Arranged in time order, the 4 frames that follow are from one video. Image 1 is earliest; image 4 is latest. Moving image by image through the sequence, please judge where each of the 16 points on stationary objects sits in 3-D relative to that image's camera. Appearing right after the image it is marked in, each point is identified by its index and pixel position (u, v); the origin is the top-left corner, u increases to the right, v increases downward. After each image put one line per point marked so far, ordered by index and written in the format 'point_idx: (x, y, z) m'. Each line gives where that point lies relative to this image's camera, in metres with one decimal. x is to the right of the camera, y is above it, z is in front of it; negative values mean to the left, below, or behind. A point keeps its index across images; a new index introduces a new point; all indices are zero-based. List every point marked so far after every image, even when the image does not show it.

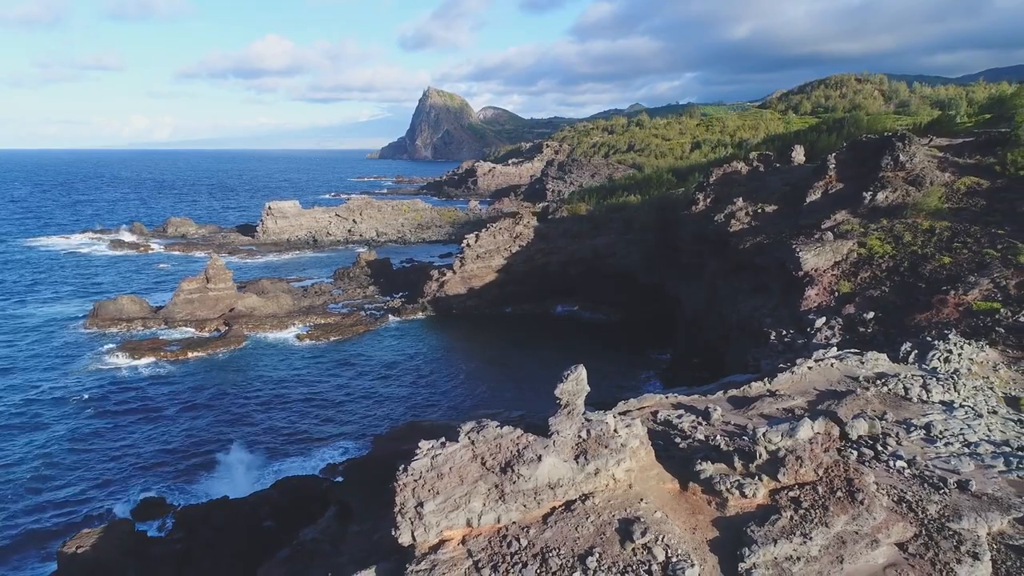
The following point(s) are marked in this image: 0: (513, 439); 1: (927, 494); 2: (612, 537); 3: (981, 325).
0: (+0.1, -2.5, +9.4) m
1: (+7.1, -3.5, +9.8) m
2: (+1.5, -3.7, +8.6) m
3: (+14.1, -1.1, +17.2) m
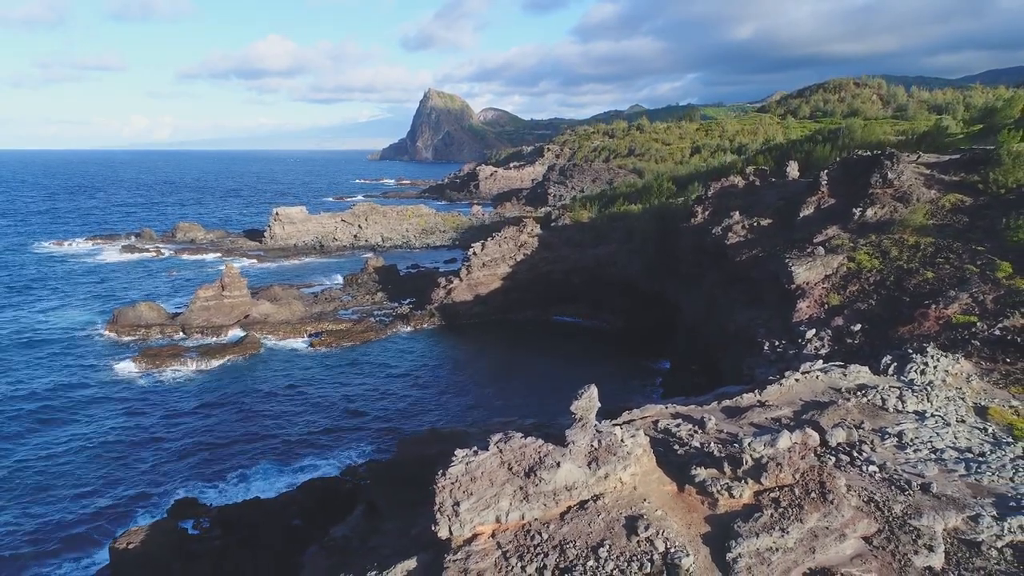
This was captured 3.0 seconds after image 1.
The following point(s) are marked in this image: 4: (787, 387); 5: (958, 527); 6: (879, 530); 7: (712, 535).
0: (+0.5, -3.0, +10.8) m
1: (+7.4, -4.0, +11.2) m
2: (+1.9, -4.2, +10.0) m
3: (+14.5, -1.6, +18.6) m
4: (+7.5, -2.7, +15.7) m
5: (+8.2, -4.4, +10.5) m
6: (+6.7, -4.4, +10.5) m
7: (+3.6, -4.4, +10.3) m
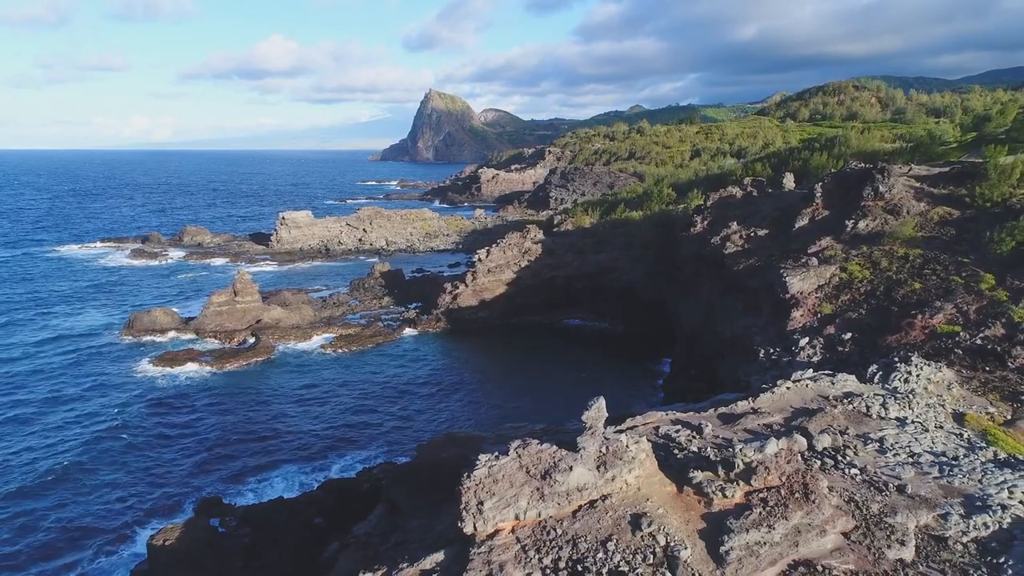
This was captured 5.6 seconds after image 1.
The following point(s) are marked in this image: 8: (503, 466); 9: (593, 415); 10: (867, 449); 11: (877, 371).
0: (+0.8, -3.4, +12.0) m
1: (+7.8, -4.5, +12.4) m
2: (+2.2, -4.7, +11.2) m
3: (+14.8, -2.0, +19.8) m
4: (+7.8, -3.1, +16.9) m
5: (+8.5, -4.8, +11.7) m
6: (+7.0, -4.8, +11.7) m
7: (+3.9, -4.8, +11.4) m
8: (-0.2, -3.7, +11.8) m
9: (+1.8, -2.8, +13.0) m
10: (+8.7, -3.9, +14.1) m
11: (+11.7, -2.7, +18.4) m
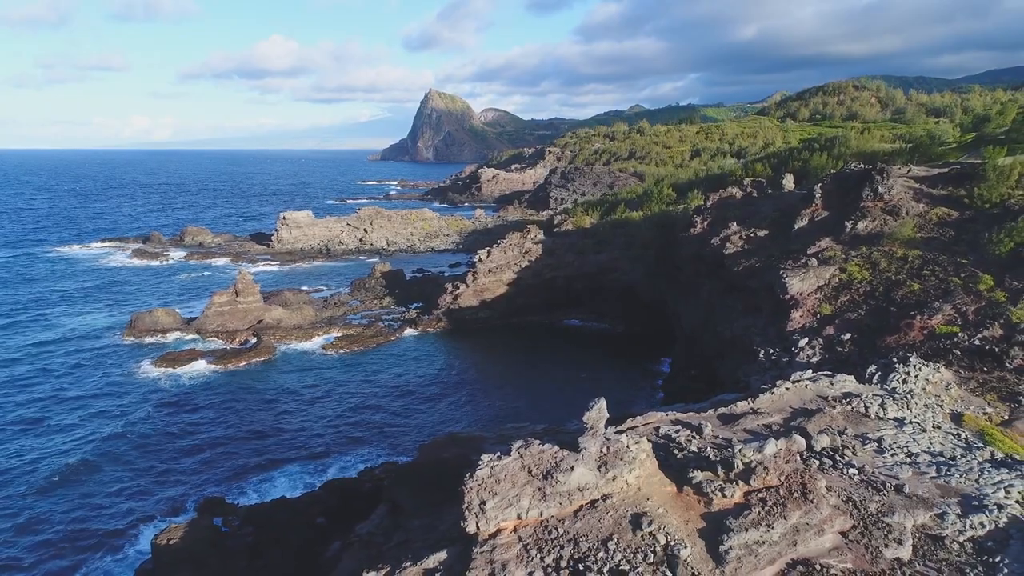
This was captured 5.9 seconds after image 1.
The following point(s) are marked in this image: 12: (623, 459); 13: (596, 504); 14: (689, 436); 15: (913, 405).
0: (+0.8, -3.5, +12.1) m
1: (+7.8, -4.5, +12.5) m
2: (+2.3, -4.7, +11.3) m
3: (+14.8, -2.1, +19.9) m
4: (+7.9, -3.2, +17.0) m
5: (+8.5, -4.9, +11.8) m
6: (+7.0, -4.9, +11.8) m
7: (+3.9, -4.9, +11.6) m
8: (-0.2, -3.7, +11.9) m
9: (+1.9, -2.9, +13.1) m
10: (+8.8, -4.0, +14.2) m
11: (+11.7, -2.7, +18.5) m
12: (+2.3, -3.6, +12.0) m
13: (+1.7, -4.4, +11.8) m
14: (+4.5, -3.8, +14.5) m
15: (+11.4, -3.4, +16.4) m
